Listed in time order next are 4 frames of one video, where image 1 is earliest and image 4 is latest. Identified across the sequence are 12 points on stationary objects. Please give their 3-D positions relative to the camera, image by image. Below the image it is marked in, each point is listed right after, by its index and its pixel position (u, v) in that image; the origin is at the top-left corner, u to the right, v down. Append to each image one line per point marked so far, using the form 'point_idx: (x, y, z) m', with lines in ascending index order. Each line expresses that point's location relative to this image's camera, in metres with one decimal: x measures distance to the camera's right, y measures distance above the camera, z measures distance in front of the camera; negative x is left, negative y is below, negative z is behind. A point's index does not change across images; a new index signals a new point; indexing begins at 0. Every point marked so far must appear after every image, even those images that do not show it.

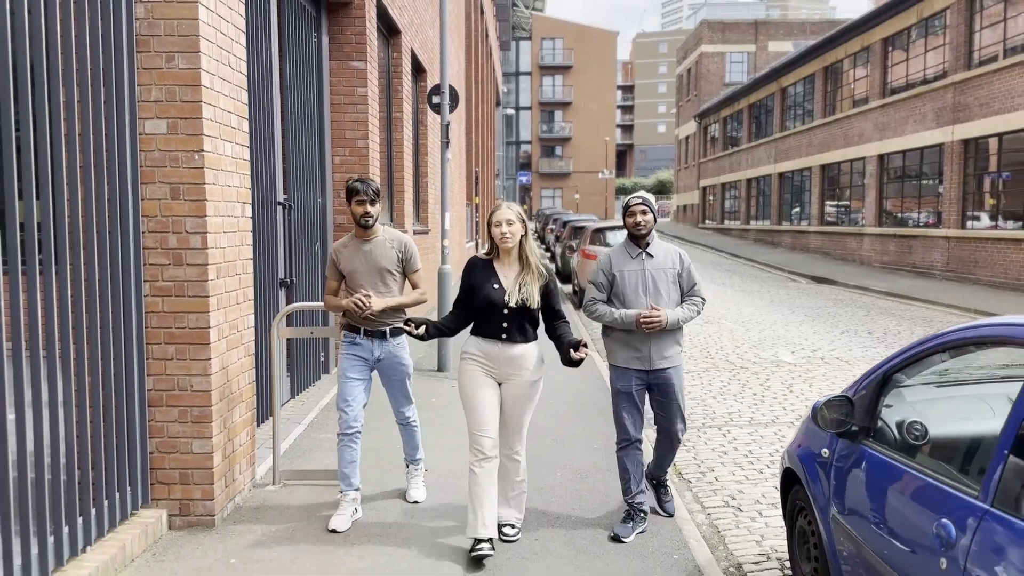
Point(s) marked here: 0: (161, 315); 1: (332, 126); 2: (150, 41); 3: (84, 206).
0: (-1.7, -0.1, +4.1) m
1: (-1.7, +1.5, +8.0) m
2: (-1.7, +1.2, +4.0) m
3: (-1.8, +0.3, +3.6) m
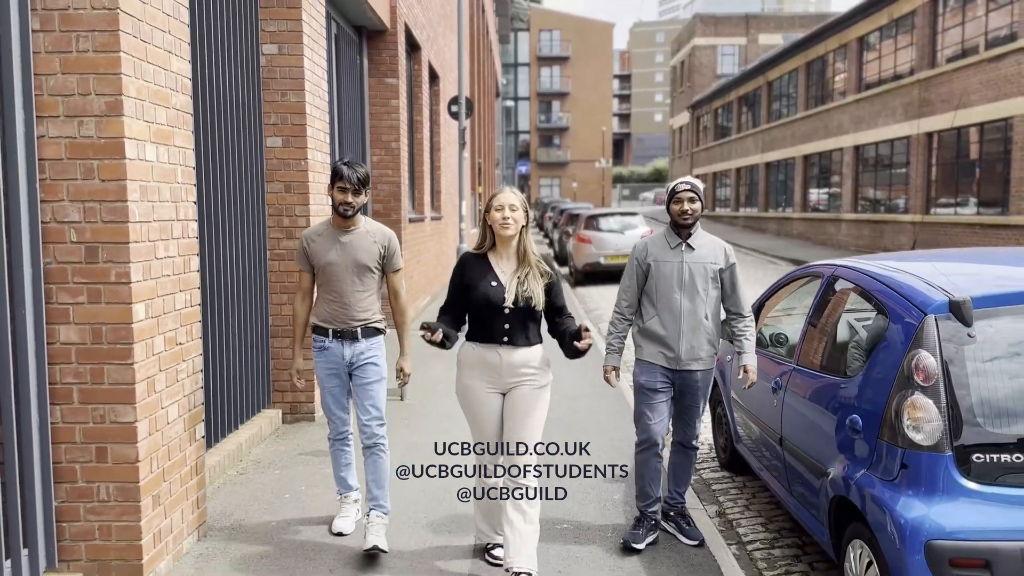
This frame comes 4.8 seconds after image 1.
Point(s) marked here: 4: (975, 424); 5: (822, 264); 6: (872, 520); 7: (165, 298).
0: (-1.7, +0.1, +5.9) m
1: (-1.6, +1.8, +9.7) m
2: (-1.7, +1.4, +5.7) m
3: (-1.7, +0.6, +5.3) m
4: (+1.7, -0.5, +3.1) m
5: (+1.7, +0.1, +4.6) m
6: (+1.4, -0.9, +3.2) m
7: (-1.5, 0.0, +3.5) m
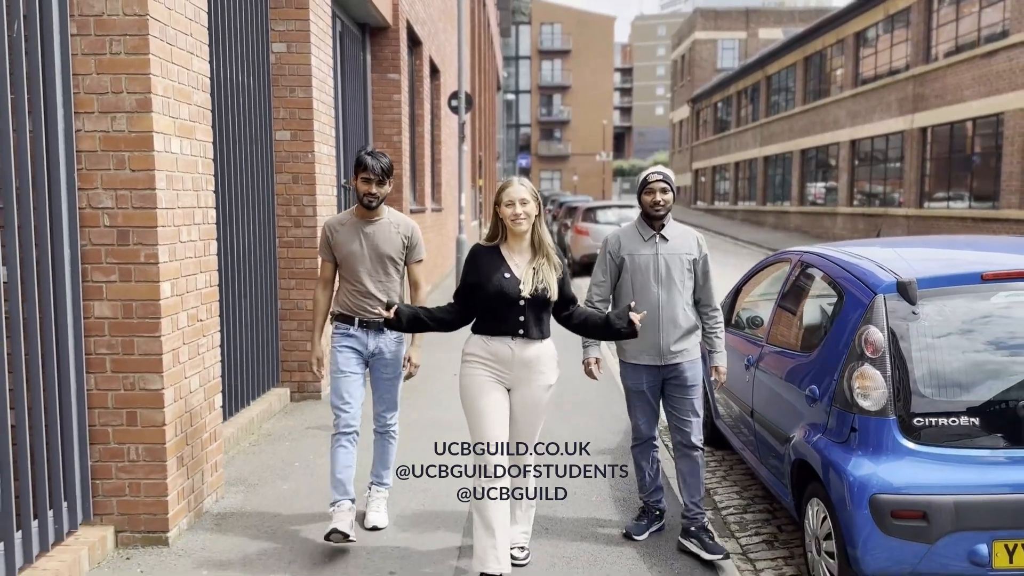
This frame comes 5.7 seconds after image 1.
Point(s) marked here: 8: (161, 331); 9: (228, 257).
0: (-1.7, +0.2, +6.2) m
1: (-1.7, +2.0, +10.0) m
2: (-1.7, +1.5, +6.0) m
3: (-1.8, +0.7, +5.7) m
4: (+1.7, -0.4, +3.4) m
5: (+1.7, +0.2, +5.0) m
6: (+1.4, -0.8, +3.6) m
7: (-1.5, 0.0, +3.9) m
8: (-1.6, -0.2, +3.6) m
9: (-1.8, +0.2, +5.1) m
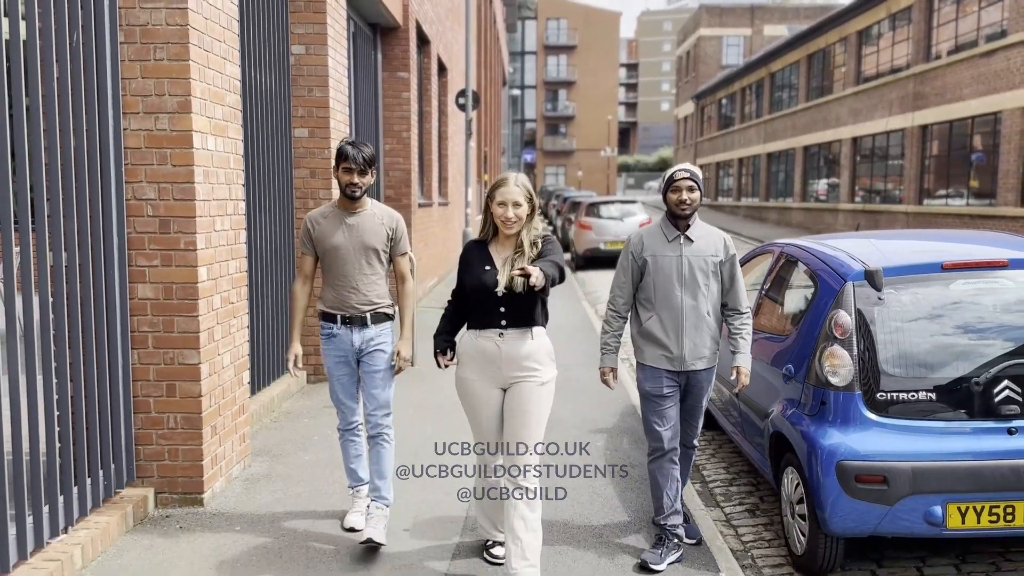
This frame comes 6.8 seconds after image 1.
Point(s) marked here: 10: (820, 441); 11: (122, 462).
0: (-1.7, +0.3, +6.6) m
1: (-1.6, +2.1, +10.4) m
2: (-1.7, +1.6, +6.4) m
3: (-1.7, +0.8, +6.0) m
4: (+1.7, -0.4, +3.8) m
5: (+1.7, +0.3, +5.3) m
6: (+1.4, -0.8, +3.9) m
7: (-1.5, +0.1, +4.3) m
8: (-1.5, -0.1, +4.0) m
9: (-1.7, +0.3, +5.5) m
10: (+1.4, -0.7, +3.8) m
11: (-1.9, -0.8, +4.0) m
